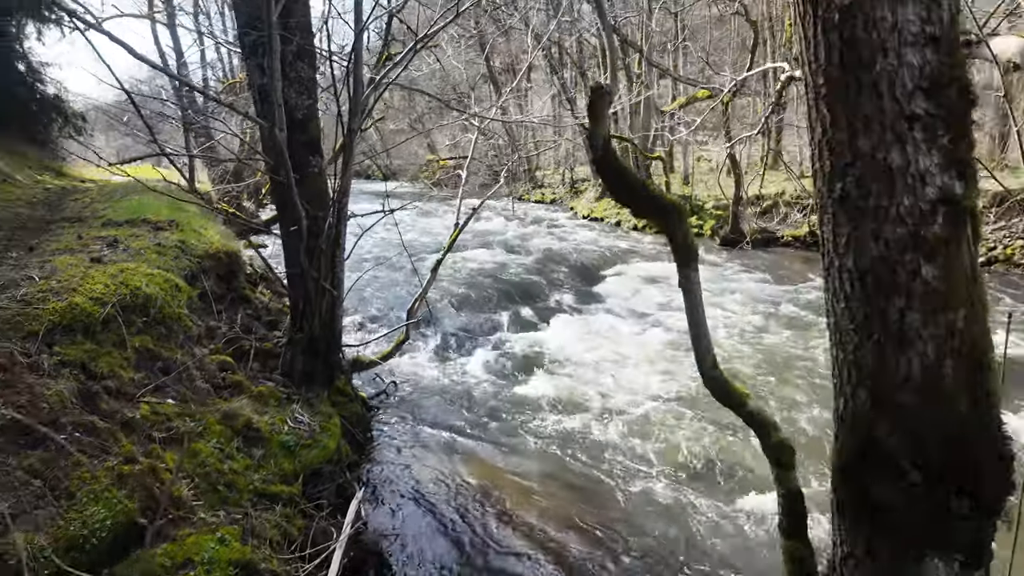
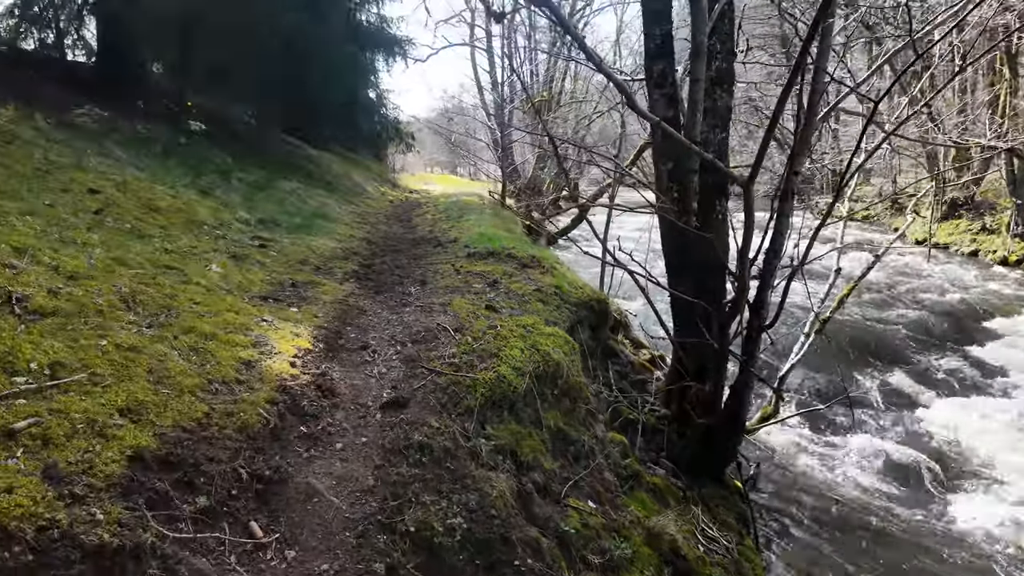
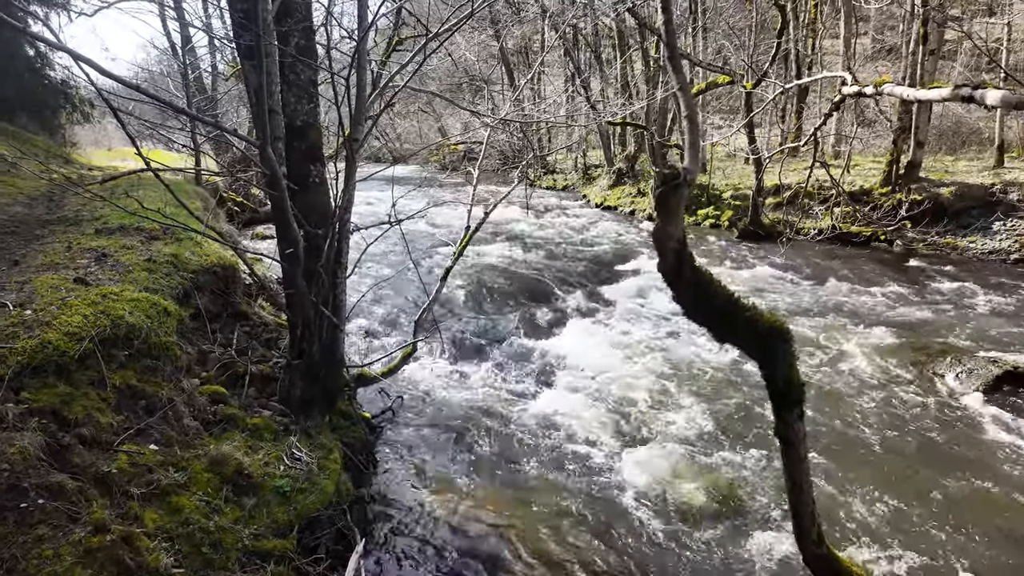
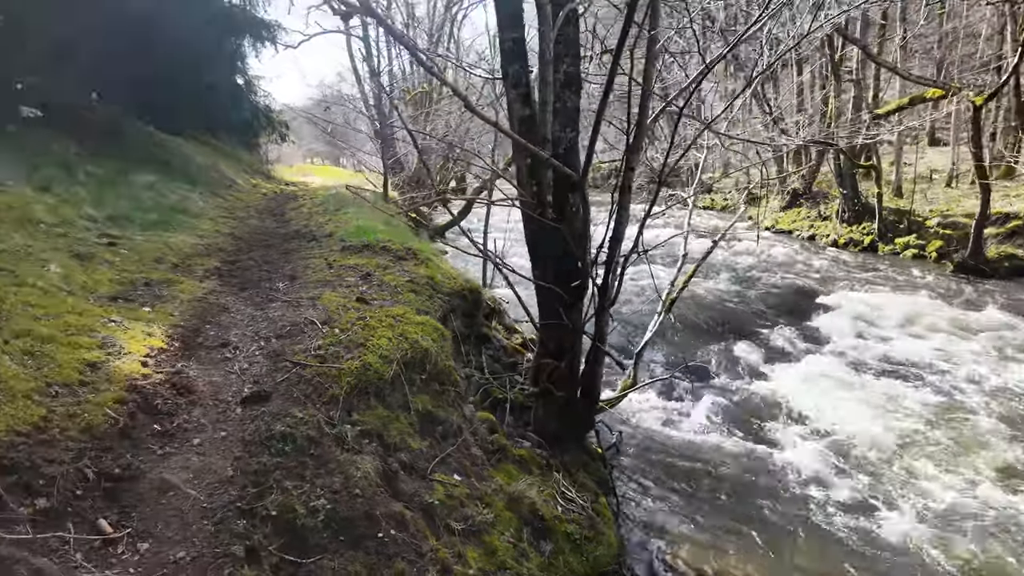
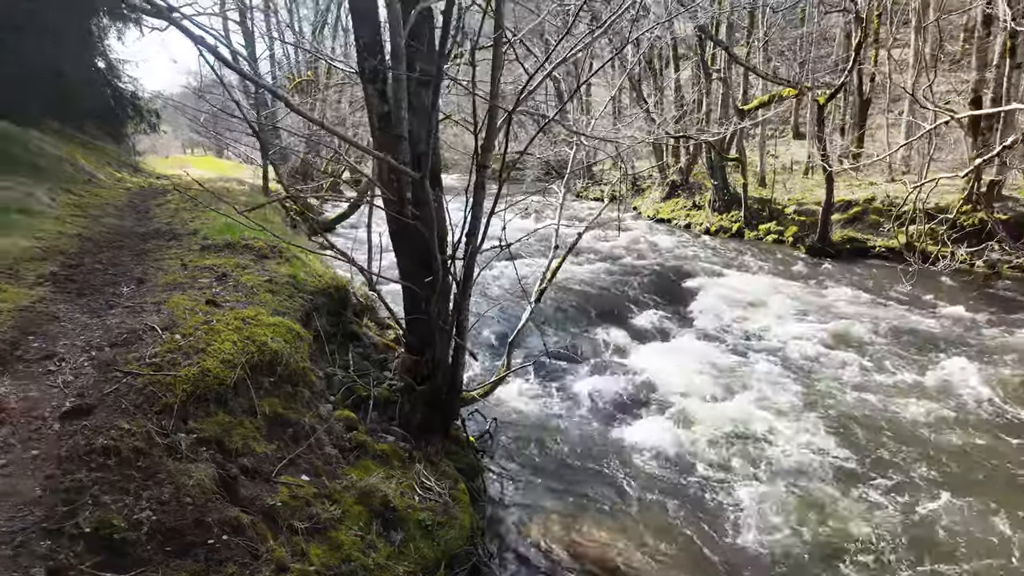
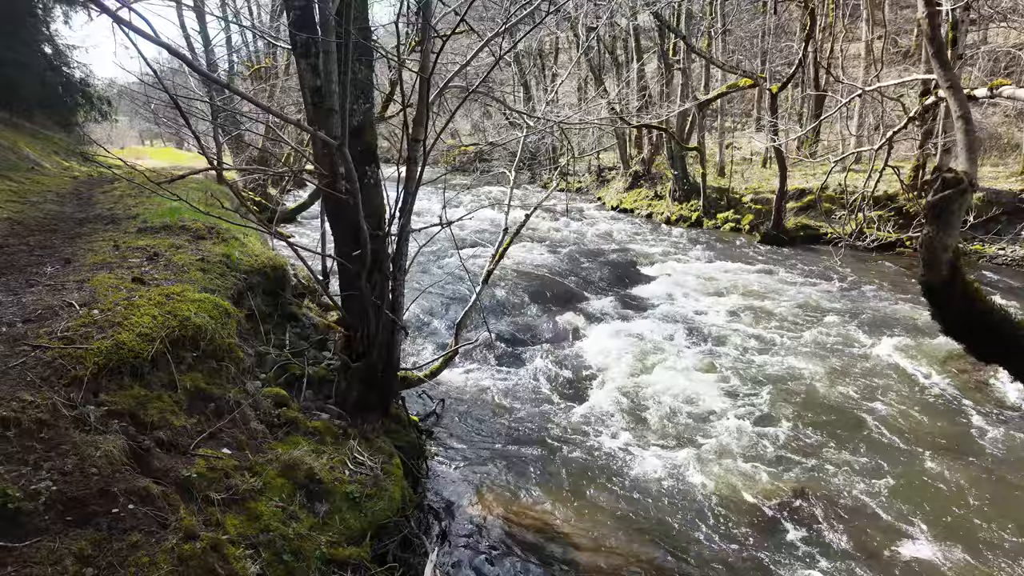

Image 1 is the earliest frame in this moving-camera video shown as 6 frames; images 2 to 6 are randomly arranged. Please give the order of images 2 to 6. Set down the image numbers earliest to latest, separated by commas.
3, 6, 5, 4, 2
